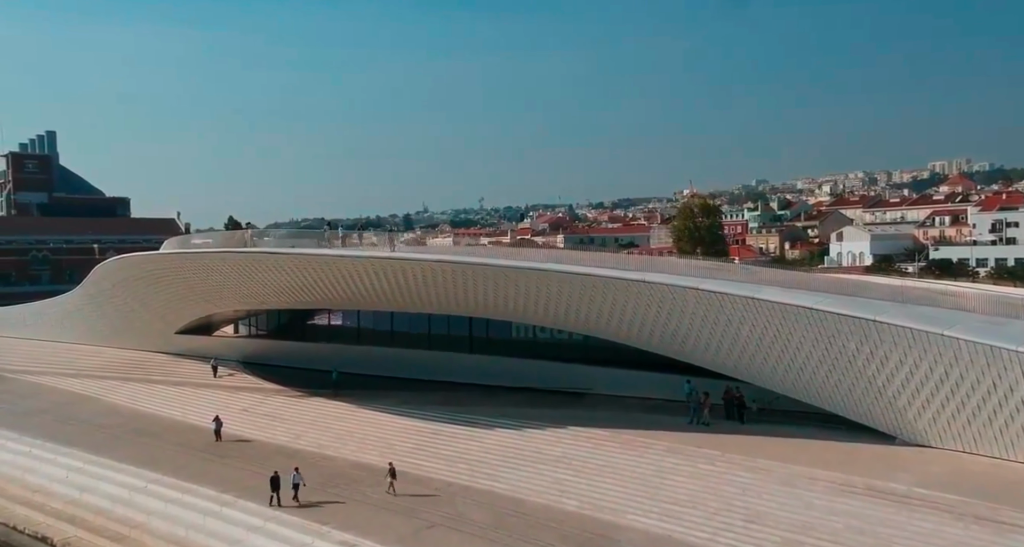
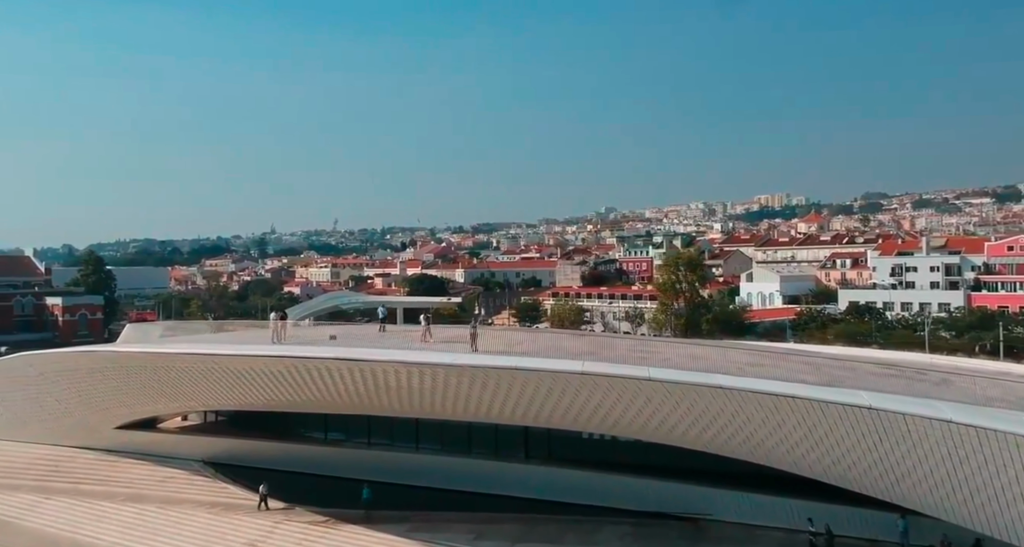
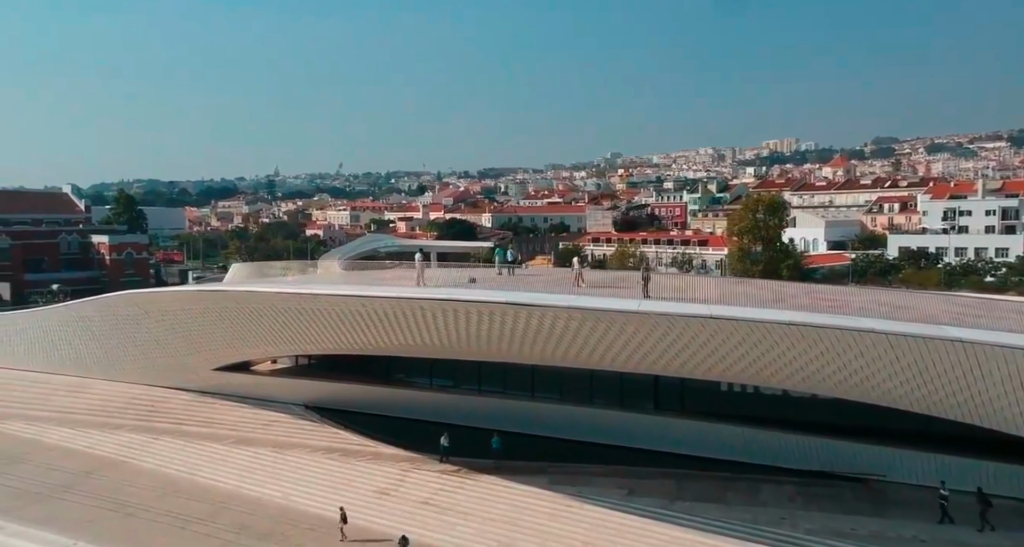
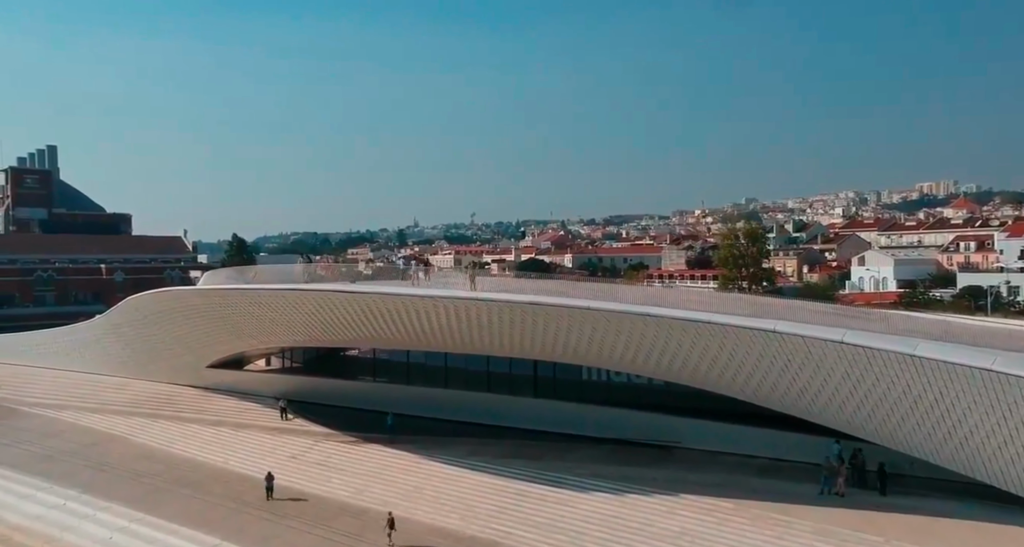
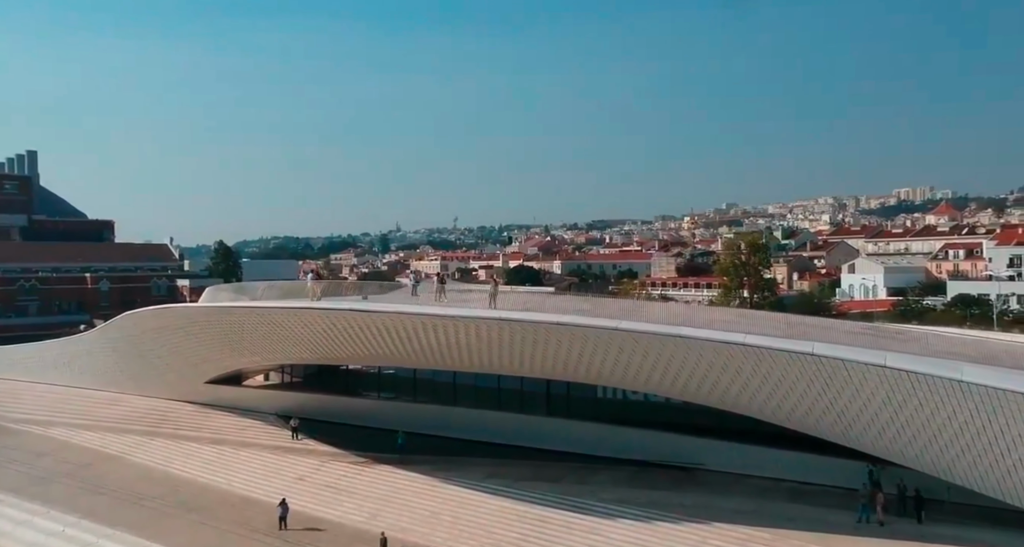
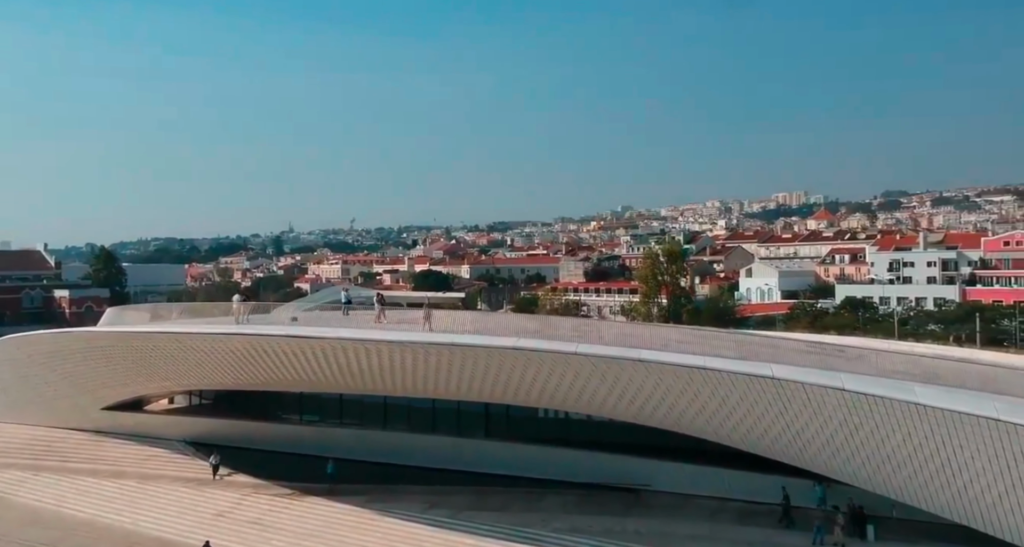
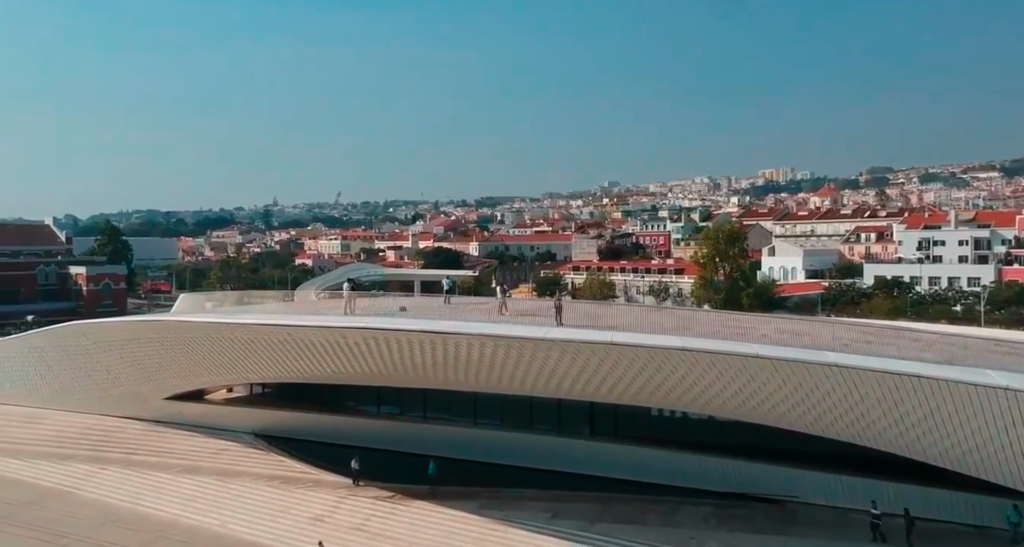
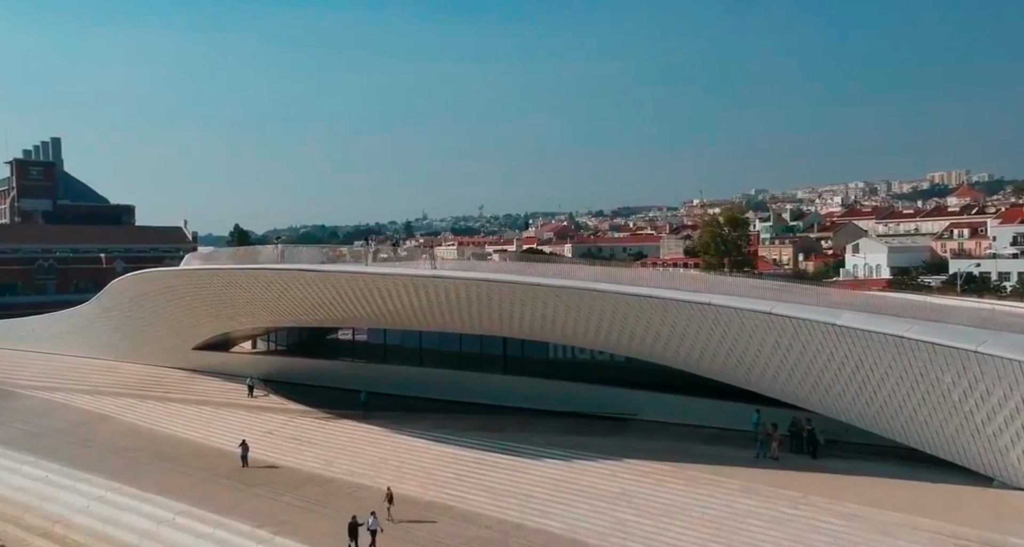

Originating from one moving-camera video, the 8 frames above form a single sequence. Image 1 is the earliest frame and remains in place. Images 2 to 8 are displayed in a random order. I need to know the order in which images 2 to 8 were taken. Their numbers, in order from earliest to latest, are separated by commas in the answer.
8, 4, 5, 6, 2, 7, 3
